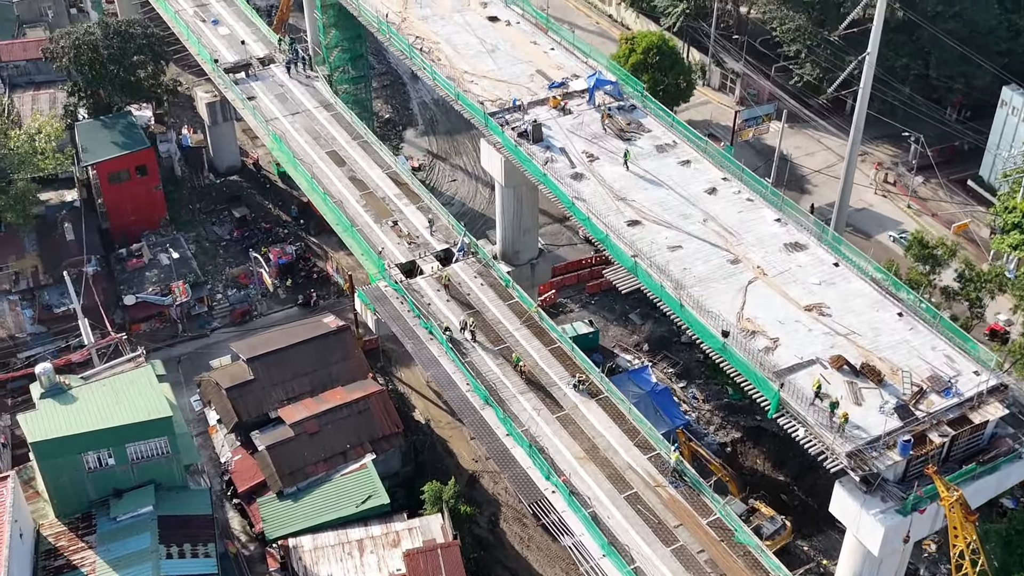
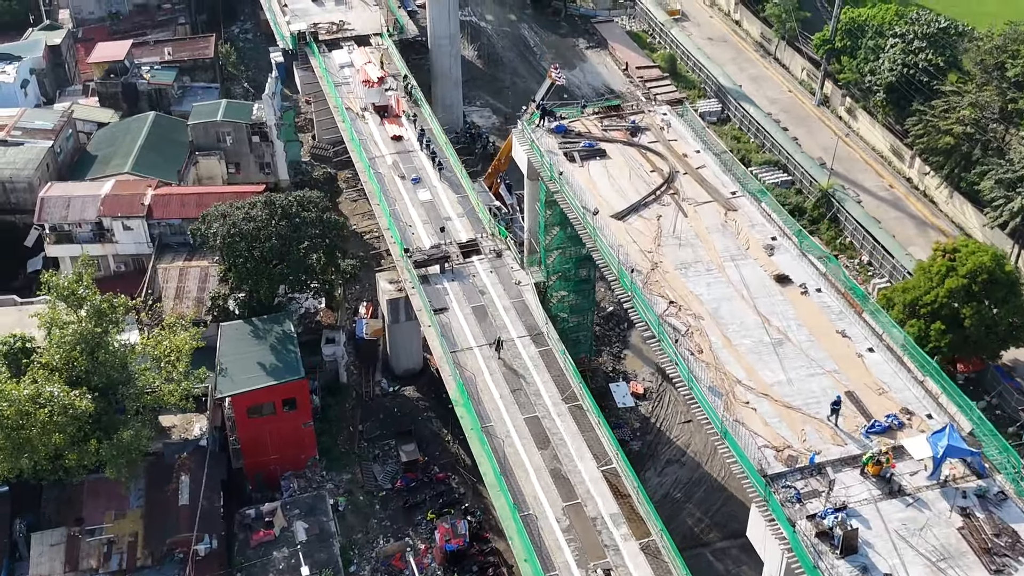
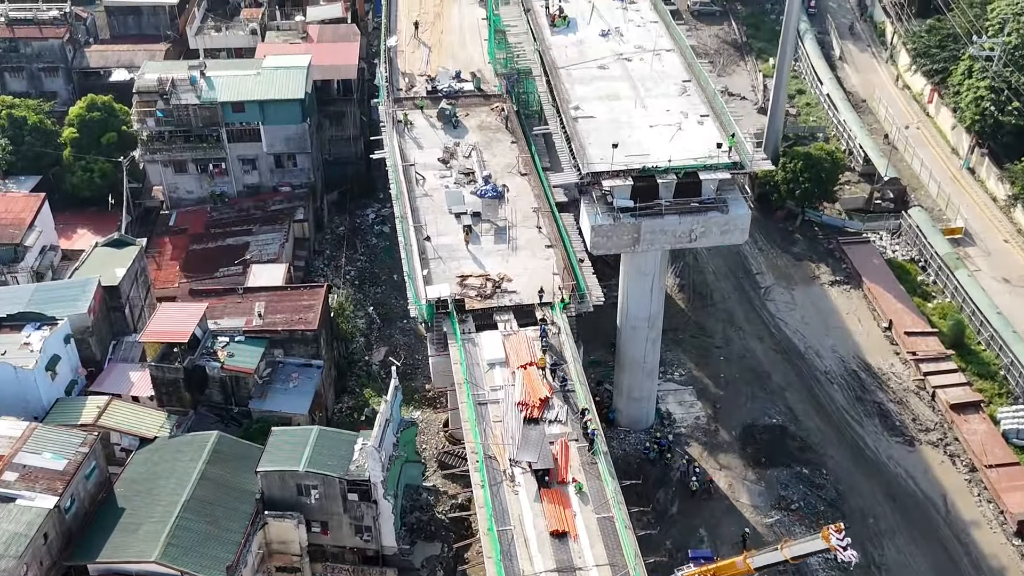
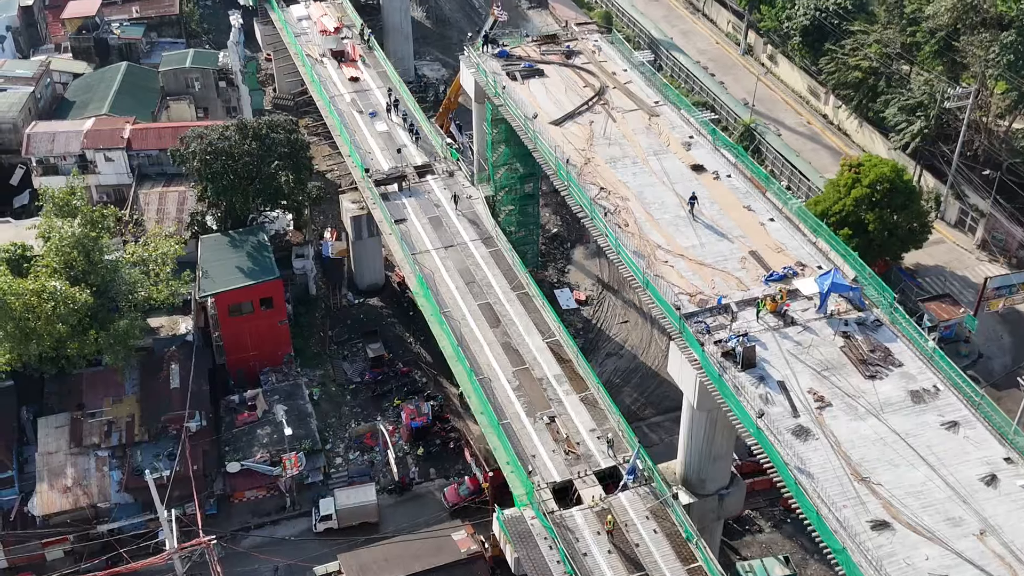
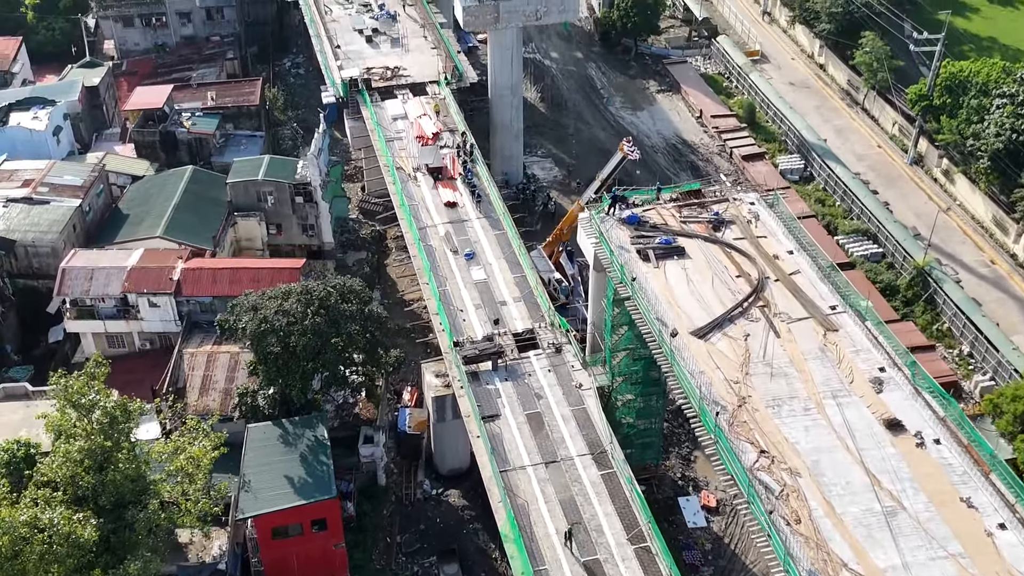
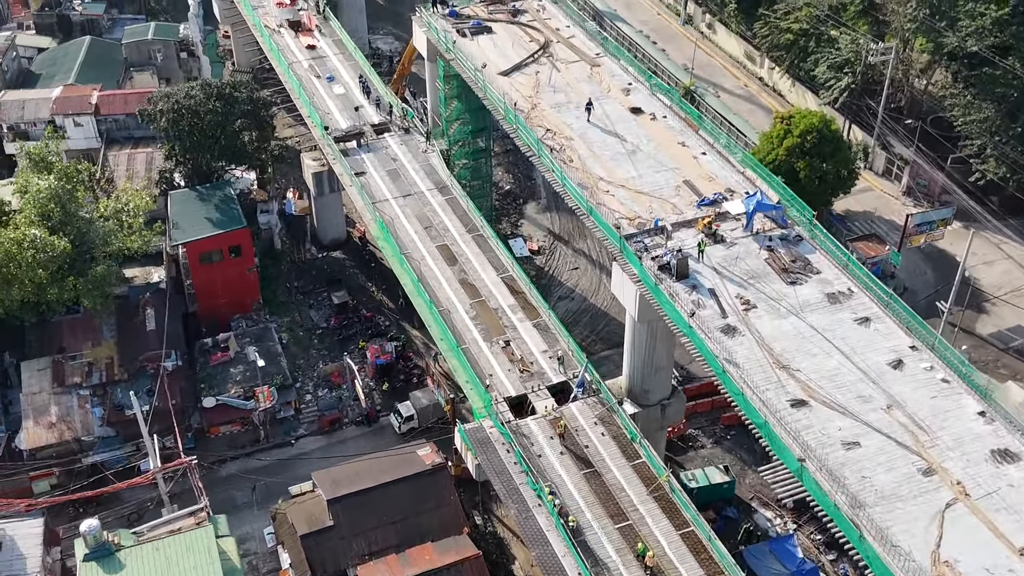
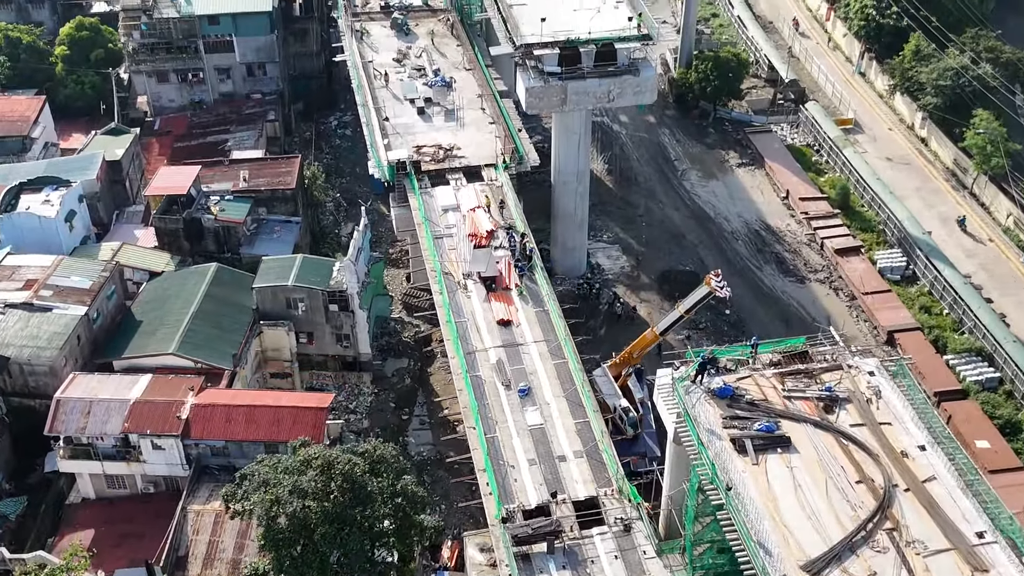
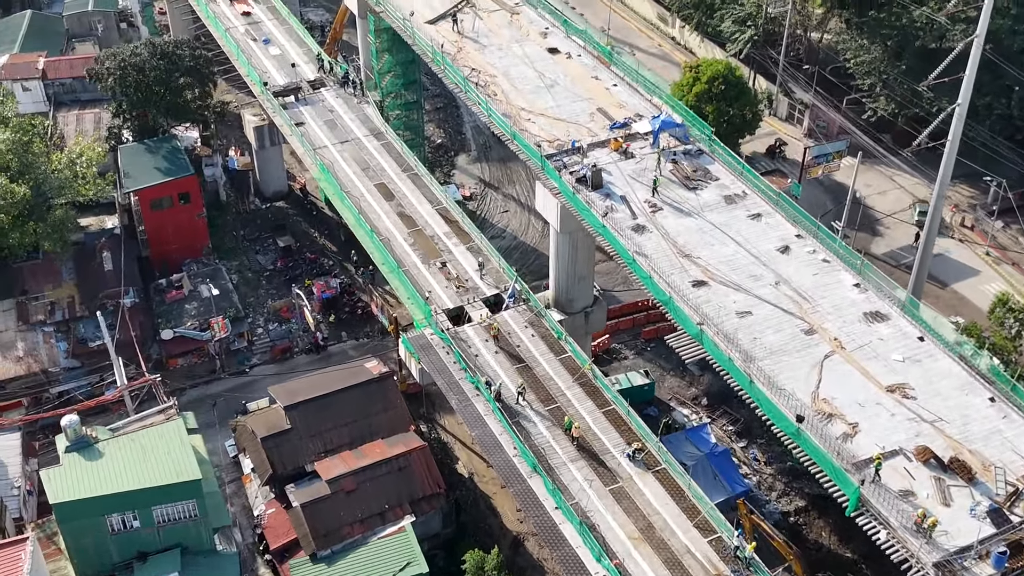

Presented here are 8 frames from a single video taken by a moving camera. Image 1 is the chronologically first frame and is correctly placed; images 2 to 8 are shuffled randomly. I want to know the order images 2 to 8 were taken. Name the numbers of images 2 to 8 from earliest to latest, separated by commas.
8, 6, 4, 2, 5, 7, 3
